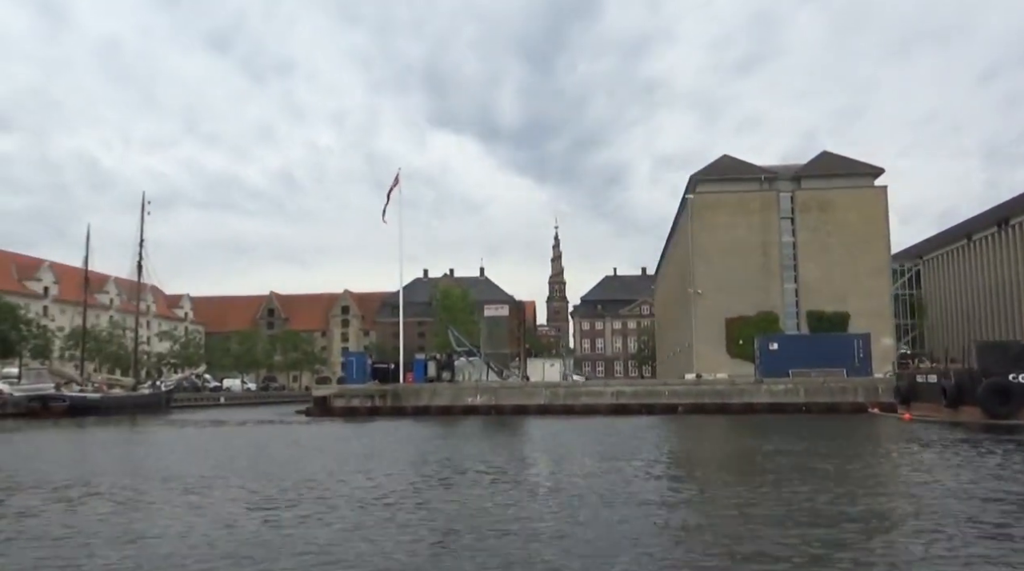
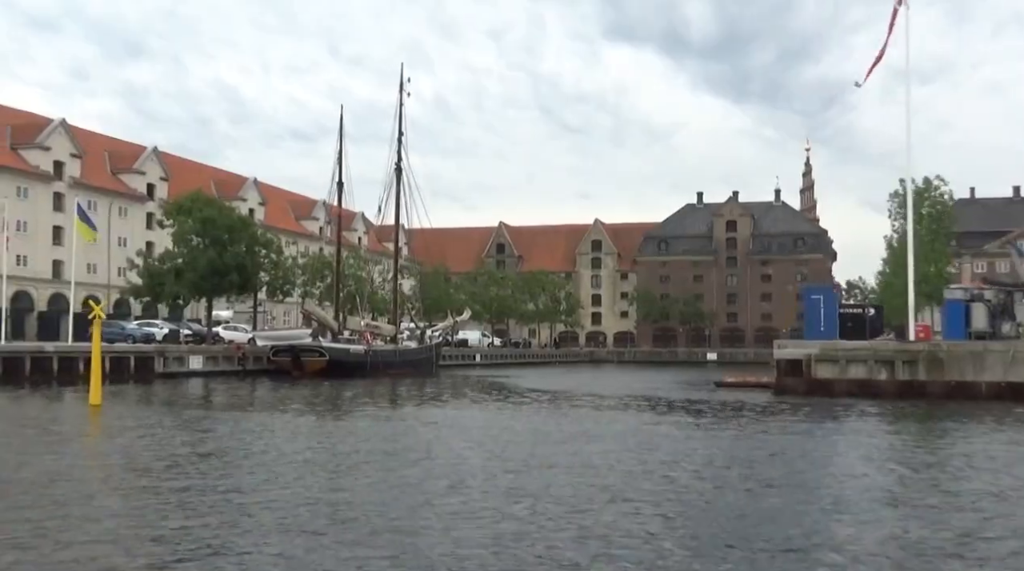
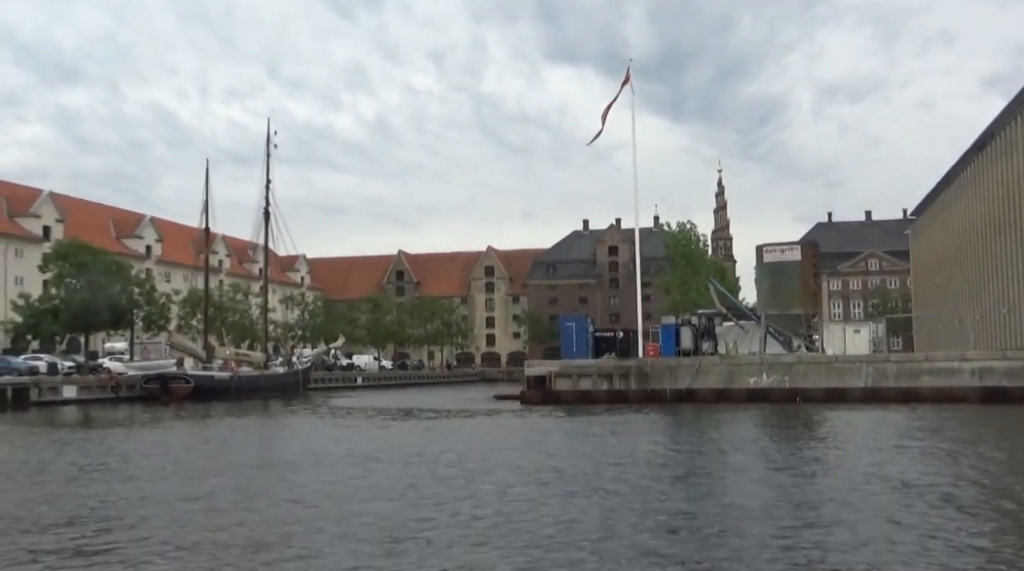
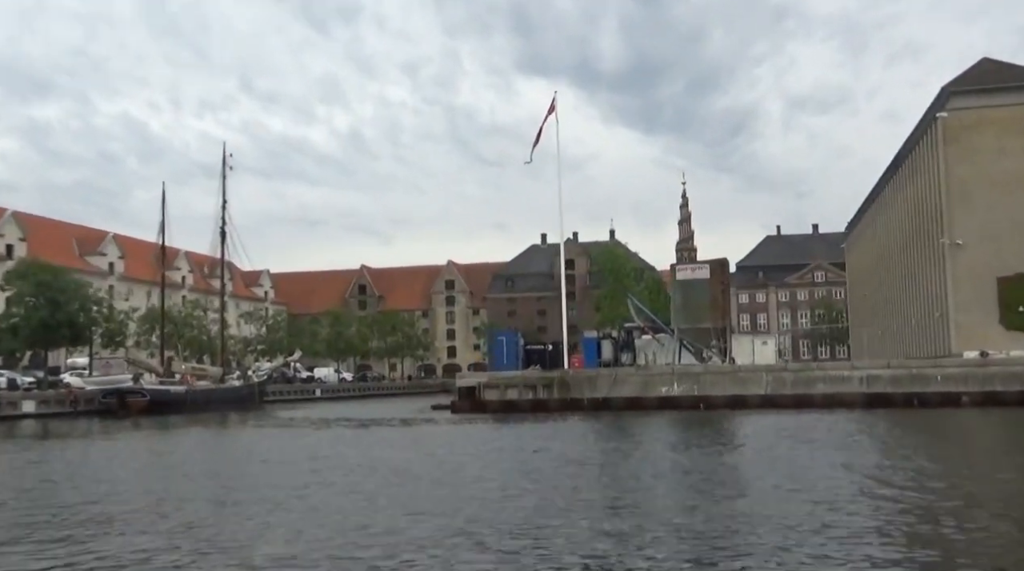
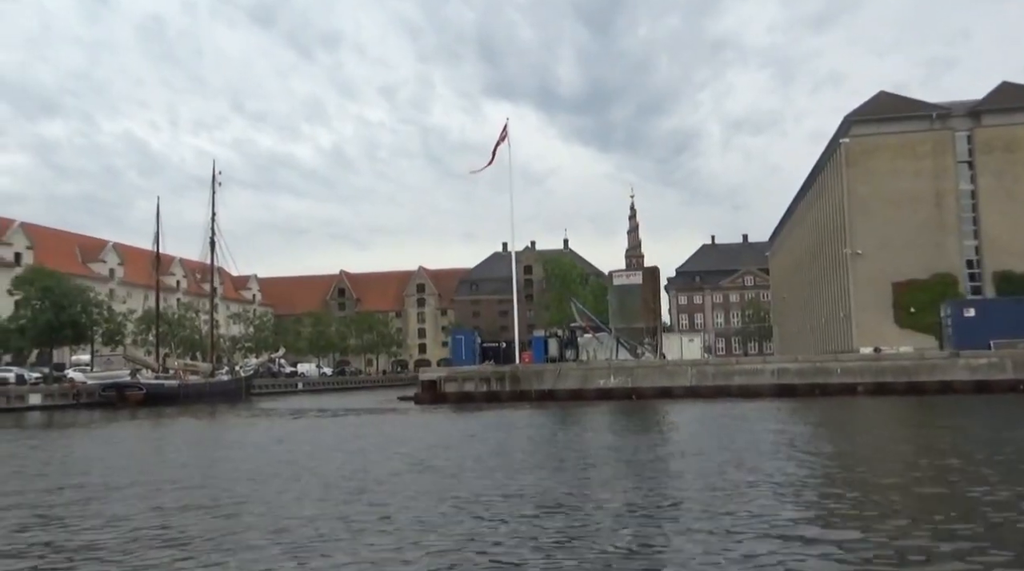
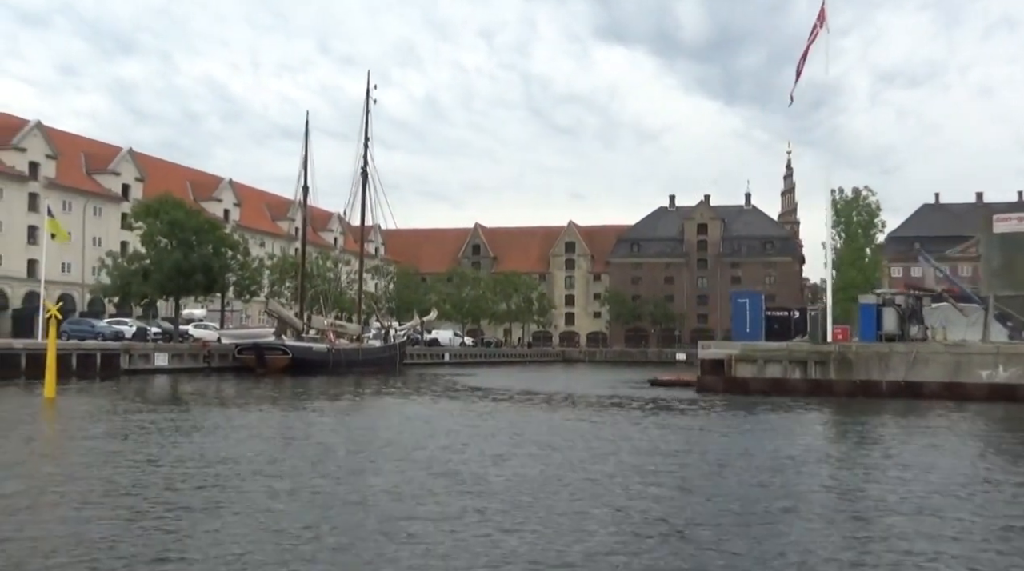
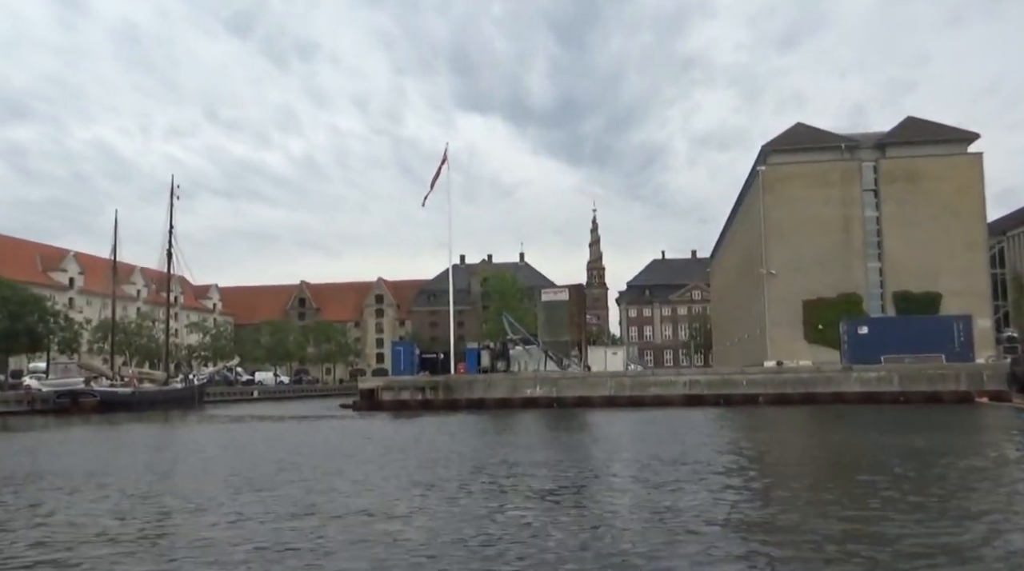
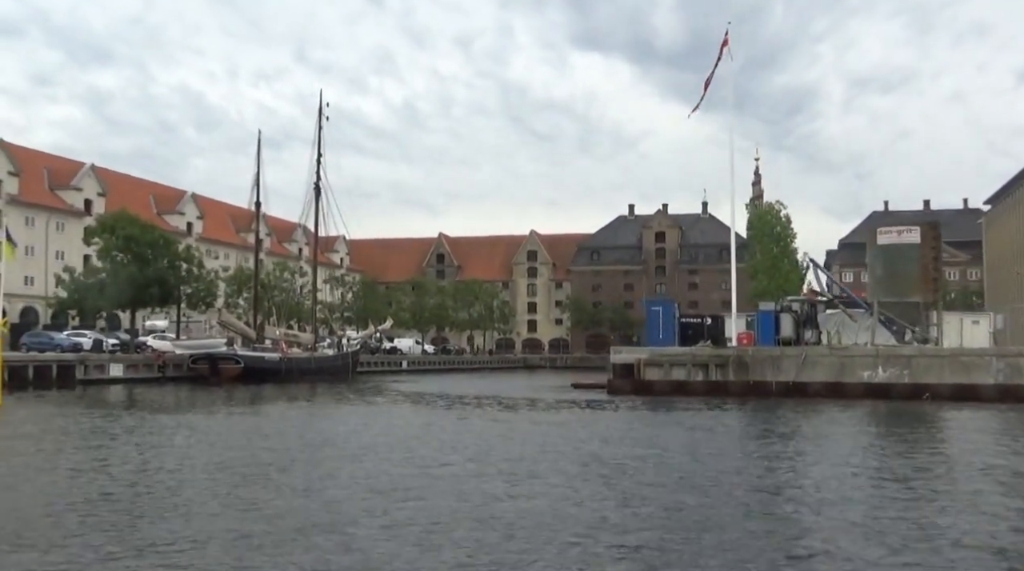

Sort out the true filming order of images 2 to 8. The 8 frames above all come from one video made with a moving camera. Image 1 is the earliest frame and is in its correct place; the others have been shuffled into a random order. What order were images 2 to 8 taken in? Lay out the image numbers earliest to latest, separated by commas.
7, 5, 4, 3, 8, 6, 2
